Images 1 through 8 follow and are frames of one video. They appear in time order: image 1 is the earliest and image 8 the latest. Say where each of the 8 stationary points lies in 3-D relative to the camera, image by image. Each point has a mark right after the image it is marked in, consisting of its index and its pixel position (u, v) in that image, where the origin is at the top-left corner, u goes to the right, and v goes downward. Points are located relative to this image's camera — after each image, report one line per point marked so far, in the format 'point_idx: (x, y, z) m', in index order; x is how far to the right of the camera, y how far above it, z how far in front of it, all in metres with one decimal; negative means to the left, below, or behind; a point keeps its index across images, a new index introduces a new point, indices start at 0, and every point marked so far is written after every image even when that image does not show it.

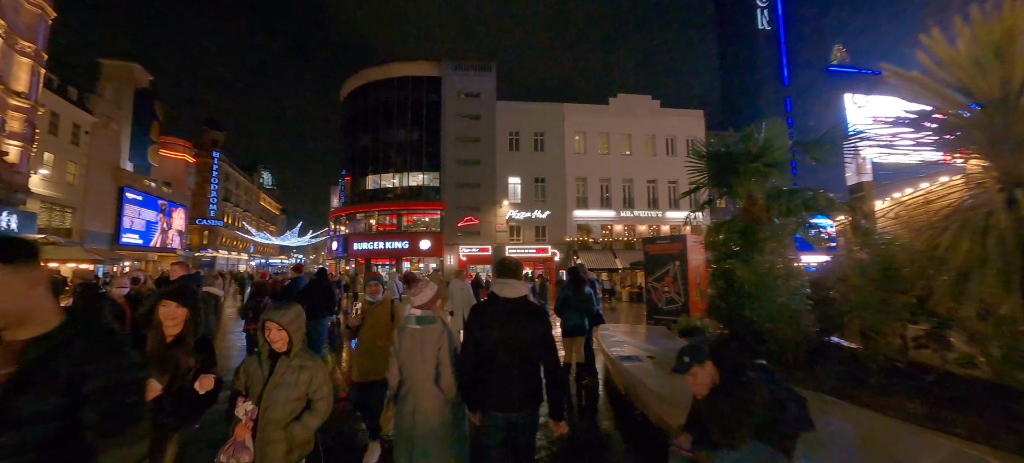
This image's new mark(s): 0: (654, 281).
0: (+3.3, -1.2, +9.4) m
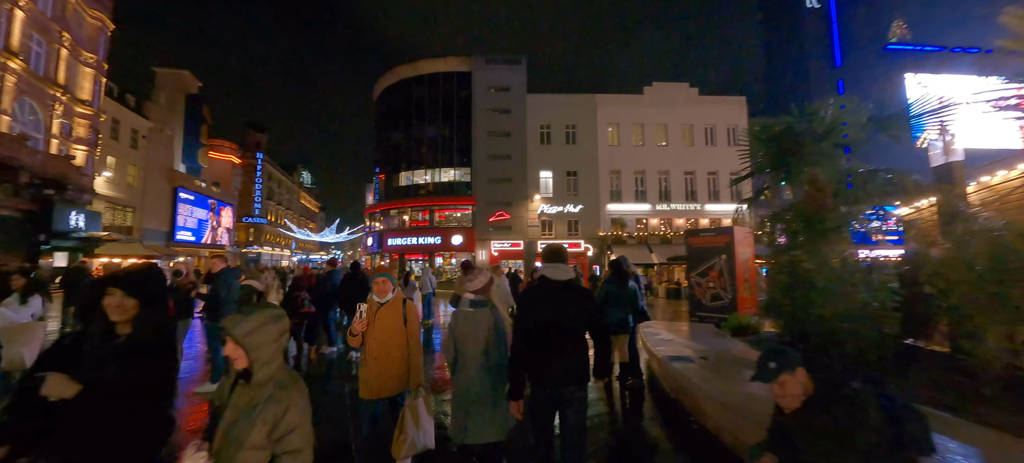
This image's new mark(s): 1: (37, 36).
0: (+4.1, -1.0, +8.8) m
1: (-22.4, +9.2, +18.8) m
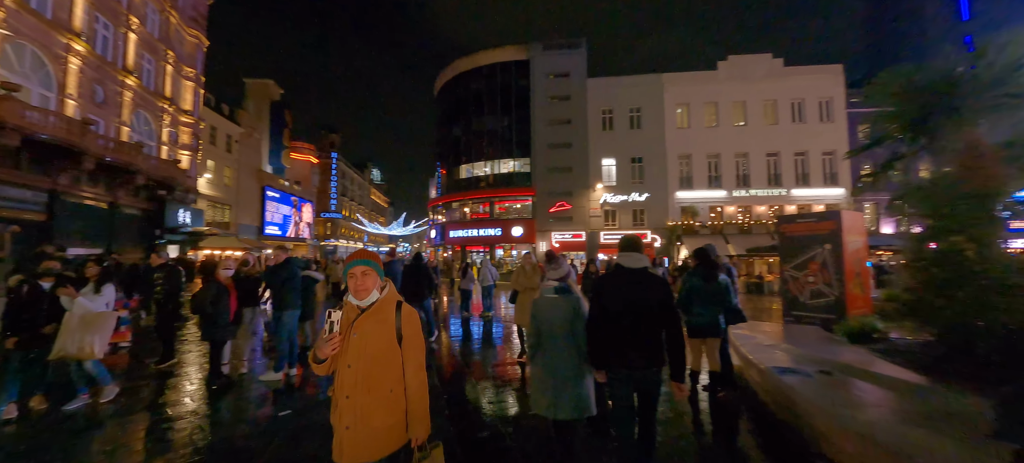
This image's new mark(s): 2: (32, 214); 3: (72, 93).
0: (+5.4, -0.7, +7.6) m
1: (-19.5, +9.4, +21.3) m
2: (-17.9, +0.7, +14.9) m
3: (-18.0, +5.7, +16.4) m
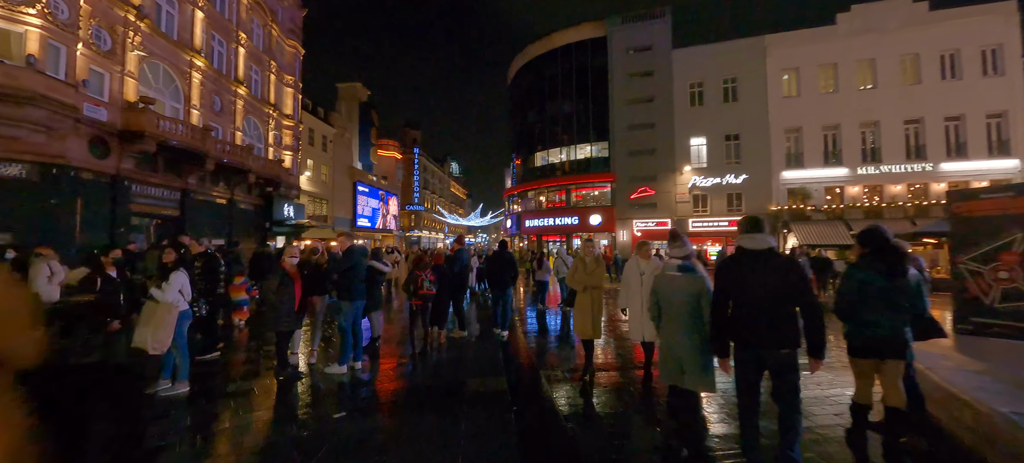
0: (+6.6, -0.4, +5.7) m
1: (-15.3, +9.8, +23.7) m
2: (-14.9, +1.0, +17.3) m
3: (-14.8, +6.0, +18.6) m
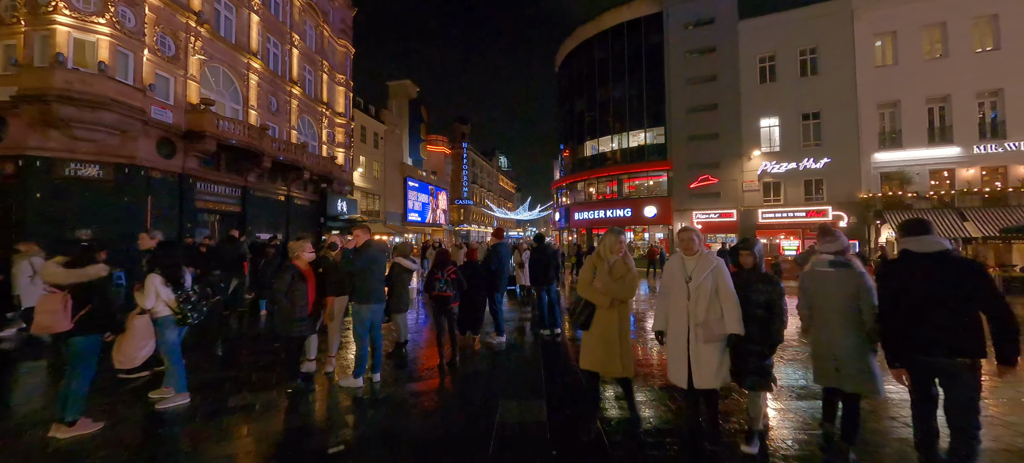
0: (+7.1, -0.3, +4.0) m
1: (-12.5, +10.1, +24.4) m
2: (-12.8, +1.2, +18.2) m
3: (-12.6, +6.2, +19.4) m
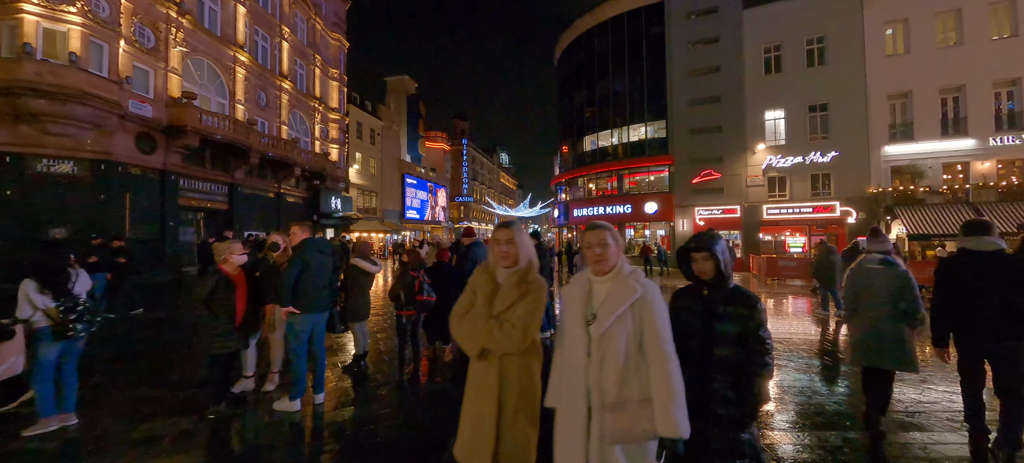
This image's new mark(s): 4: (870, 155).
0: (+6.7, -0.2, +3.3) m
1: (-12.7, +10.2, +23.9) m
2: (-13.1, +1.2, +17.7) m
3: (-12.8, +6.3, +18.8) m
4: (+16.9, +3.6, +18.8) m
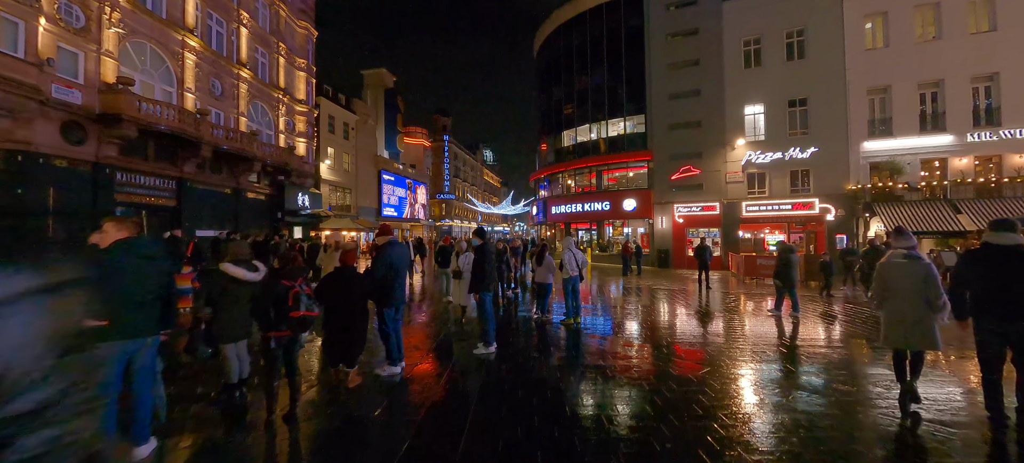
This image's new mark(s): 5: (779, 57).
0: (+5.9, -0.2, +2.7) m
1: (-14.2, +10.3, +22.5) m
2: (-14.3, +1.3, +16.4) m
3: (-14.1, +6.4, +17.5) m
4: (+15.6, +3.7, +18.5) m
5: (+13.1, +8.6, +19.7) m
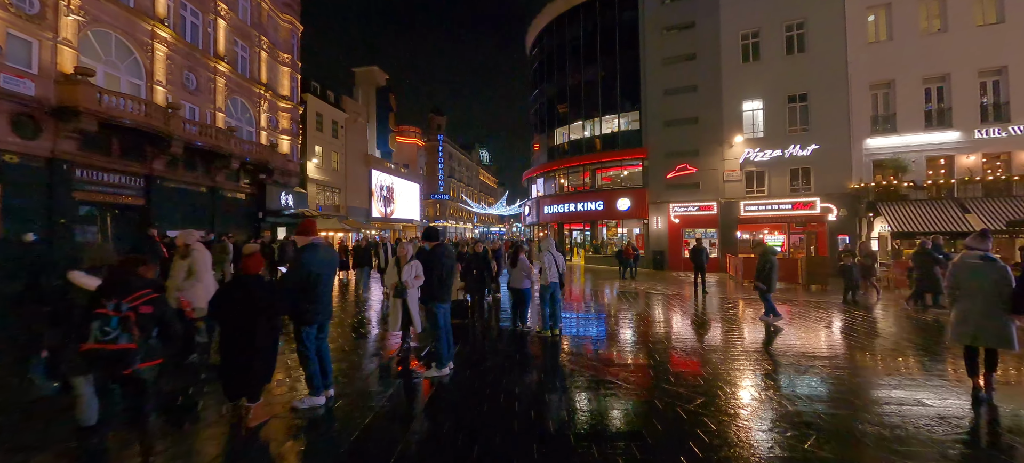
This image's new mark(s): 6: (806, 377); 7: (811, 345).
0: (+5.5, -0.2, +1.9) m
1: (-14.7, +10.3, +21.6) m
2: (-14.8, +1.3, +15.5) m
3: (-14.6, +6.3, +16.6) m
4: (+15.1, +3.7, +17.7) m
5: (+12.6, +8.5, +18.9) m
6: (+3.6, -2.0, +4.7) m
7: (+5.1, -2.1, +6.8) m
